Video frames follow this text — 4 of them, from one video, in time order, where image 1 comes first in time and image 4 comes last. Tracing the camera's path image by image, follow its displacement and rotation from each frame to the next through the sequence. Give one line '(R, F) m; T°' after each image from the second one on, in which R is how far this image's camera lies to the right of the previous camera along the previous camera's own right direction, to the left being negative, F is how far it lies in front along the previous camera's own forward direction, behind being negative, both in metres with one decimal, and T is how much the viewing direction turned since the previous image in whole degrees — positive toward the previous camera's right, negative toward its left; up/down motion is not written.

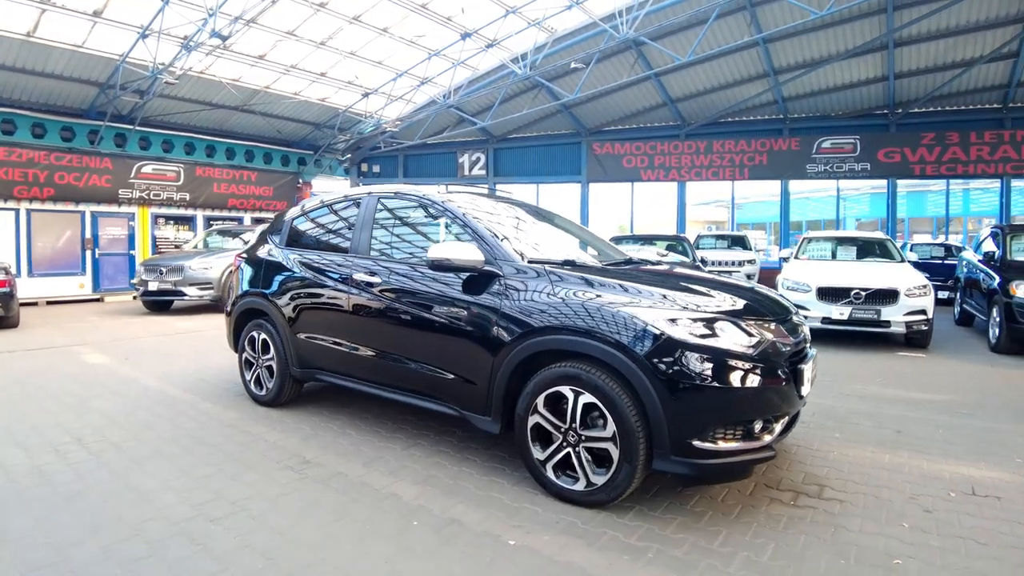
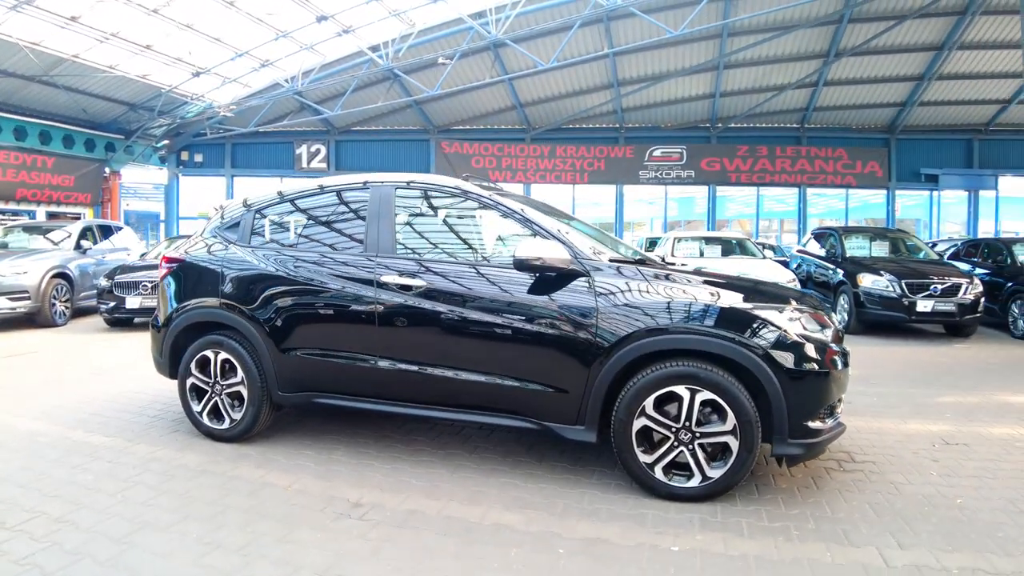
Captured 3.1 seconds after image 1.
(-1.6, +0.4) m; +19°
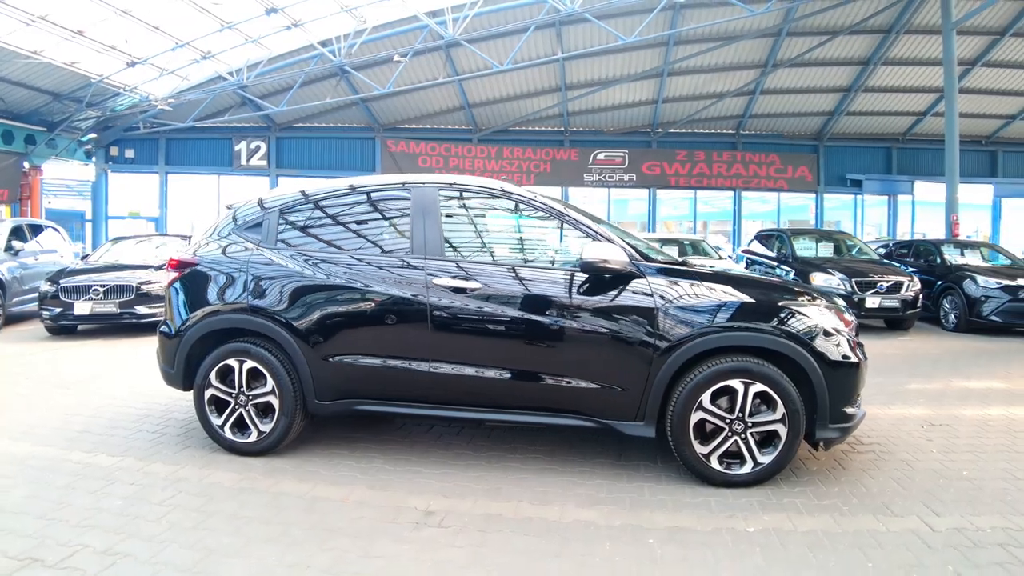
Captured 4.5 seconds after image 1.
(-0.8, 0.0) m; +7°
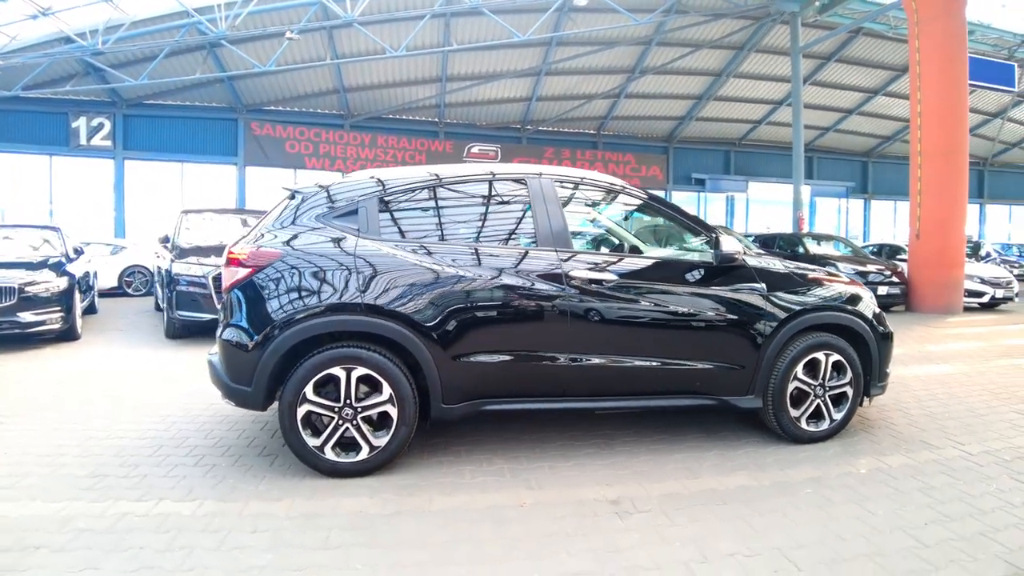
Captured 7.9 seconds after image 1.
(-1.8, +0.2) m; +17°
